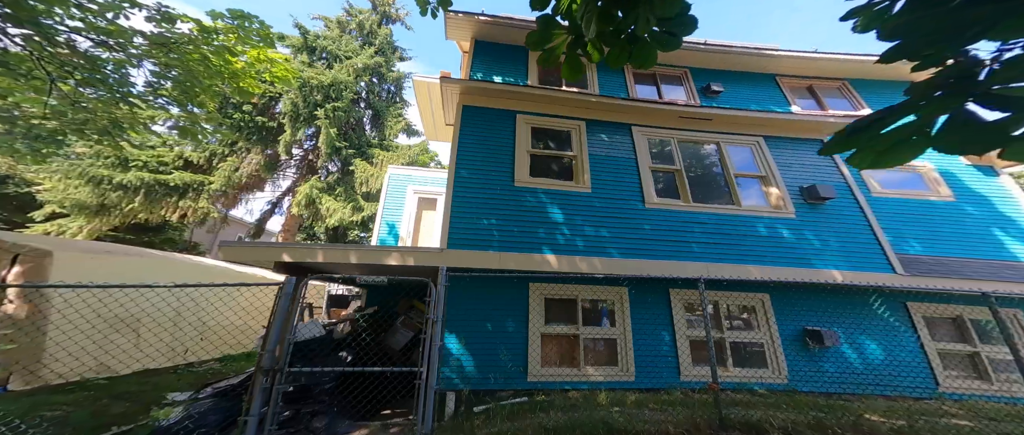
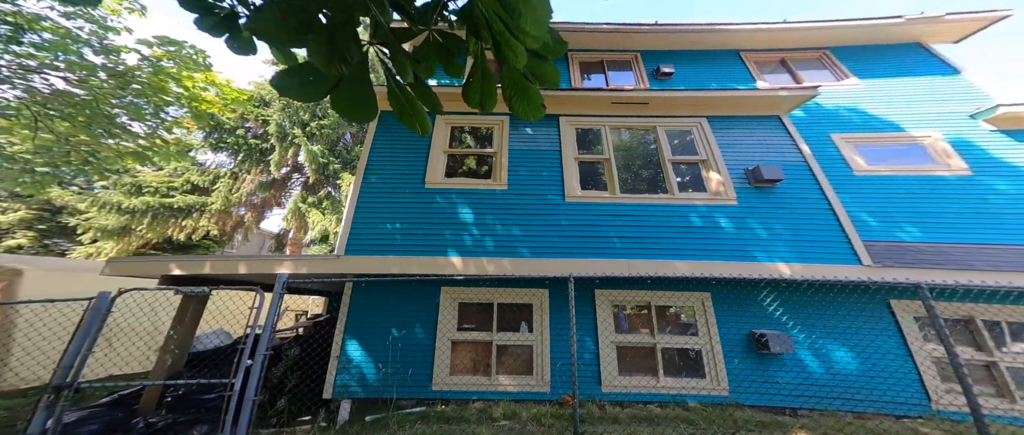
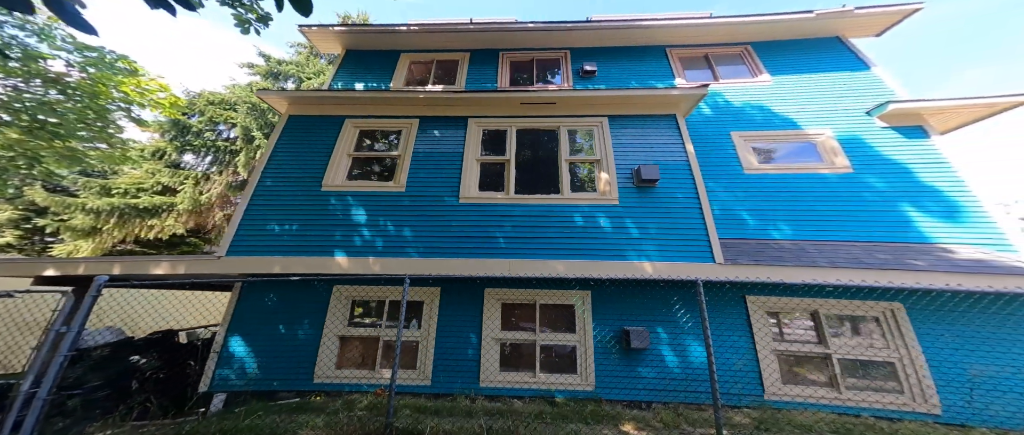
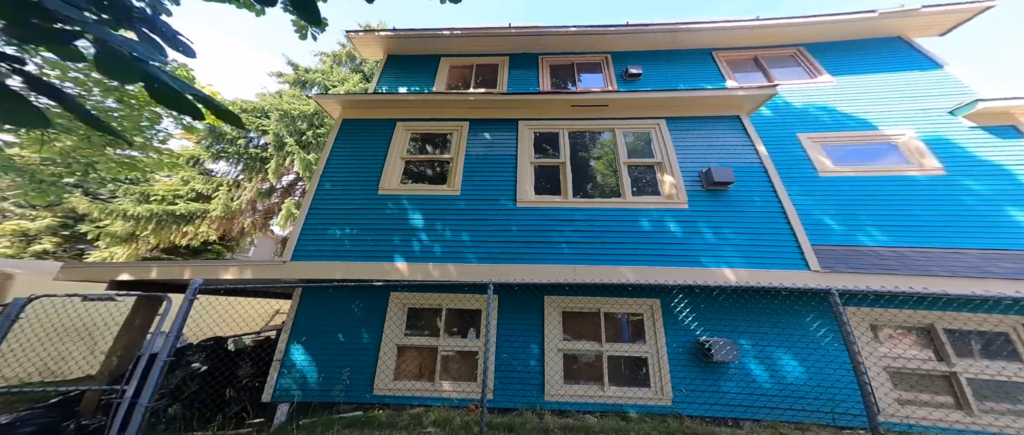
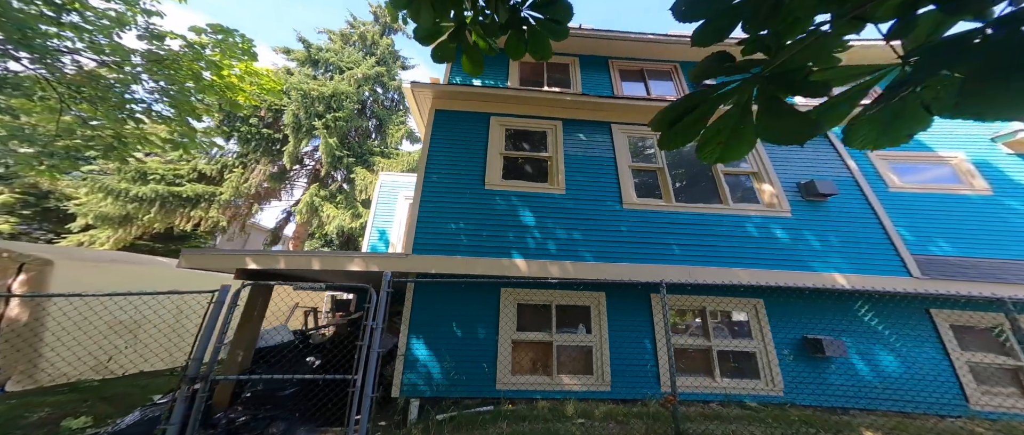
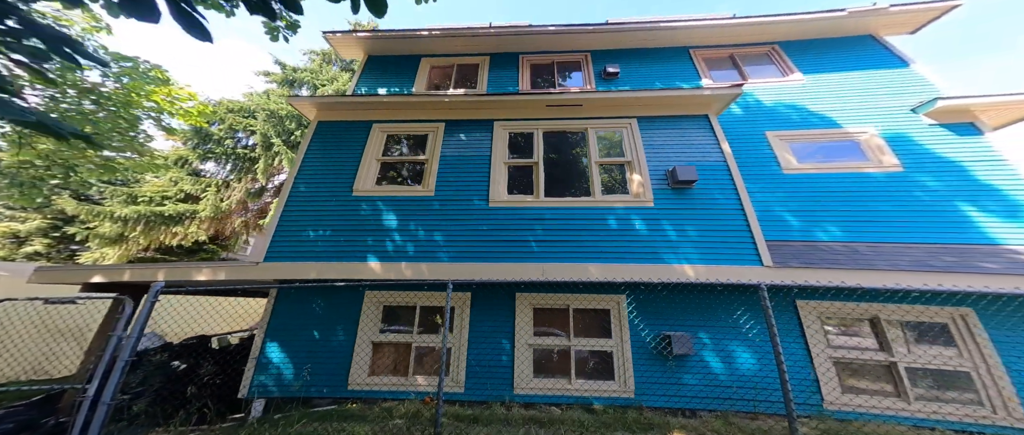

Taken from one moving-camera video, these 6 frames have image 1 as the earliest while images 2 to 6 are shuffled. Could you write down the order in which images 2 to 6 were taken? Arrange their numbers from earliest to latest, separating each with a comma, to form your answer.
5, 2, 4, 6, 3
